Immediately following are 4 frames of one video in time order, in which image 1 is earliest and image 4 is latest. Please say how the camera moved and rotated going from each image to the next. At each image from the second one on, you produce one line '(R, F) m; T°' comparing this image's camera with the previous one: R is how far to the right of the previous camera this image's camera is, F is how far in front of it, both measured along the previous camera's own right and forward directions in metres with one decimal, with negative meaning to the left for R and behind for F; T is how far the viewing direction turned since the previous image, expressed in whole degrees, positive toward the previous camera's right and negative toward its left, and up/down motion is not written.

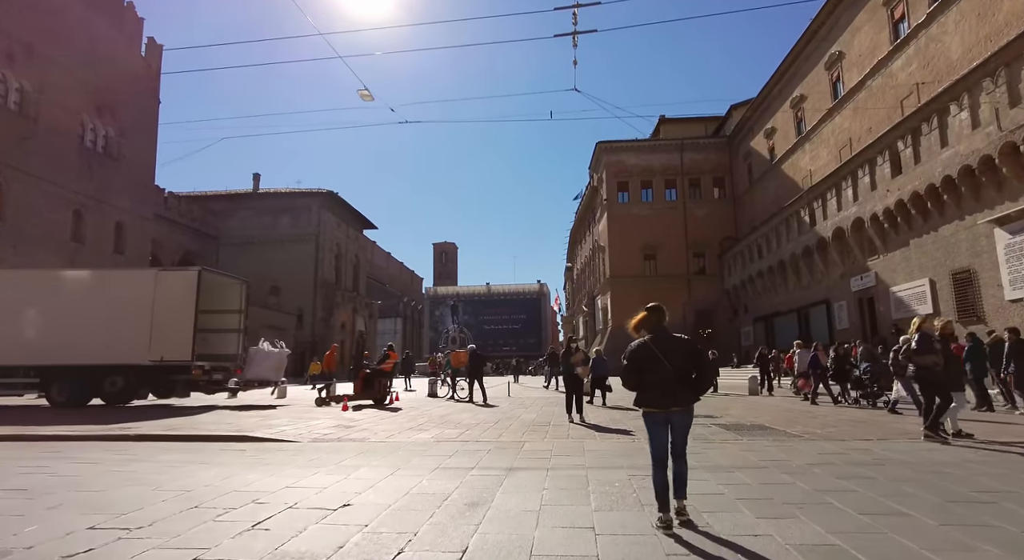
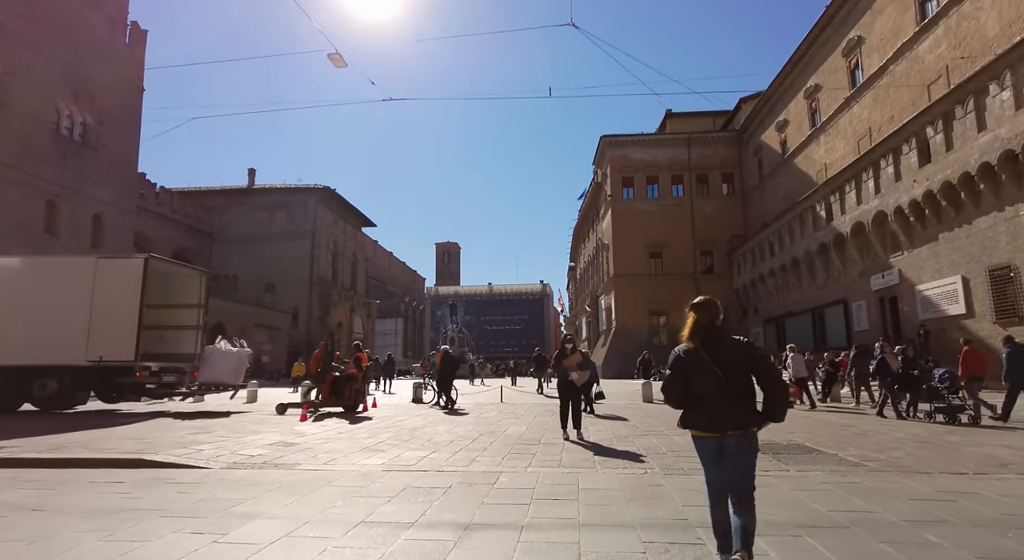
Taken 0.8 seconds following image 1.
(+0.3, +1.5) m; 0°
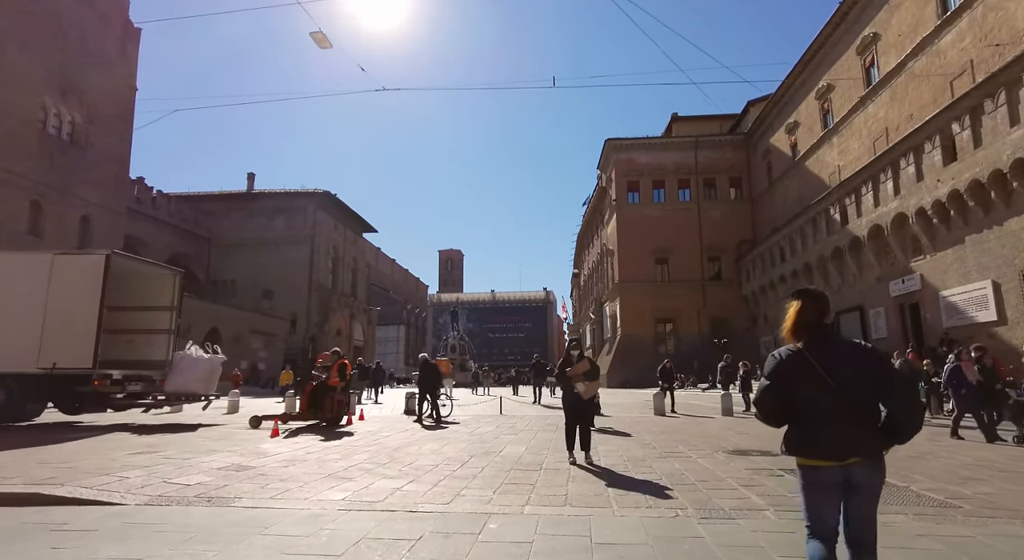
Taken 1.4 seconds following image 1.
(+0.1, +1.0) m; 0°
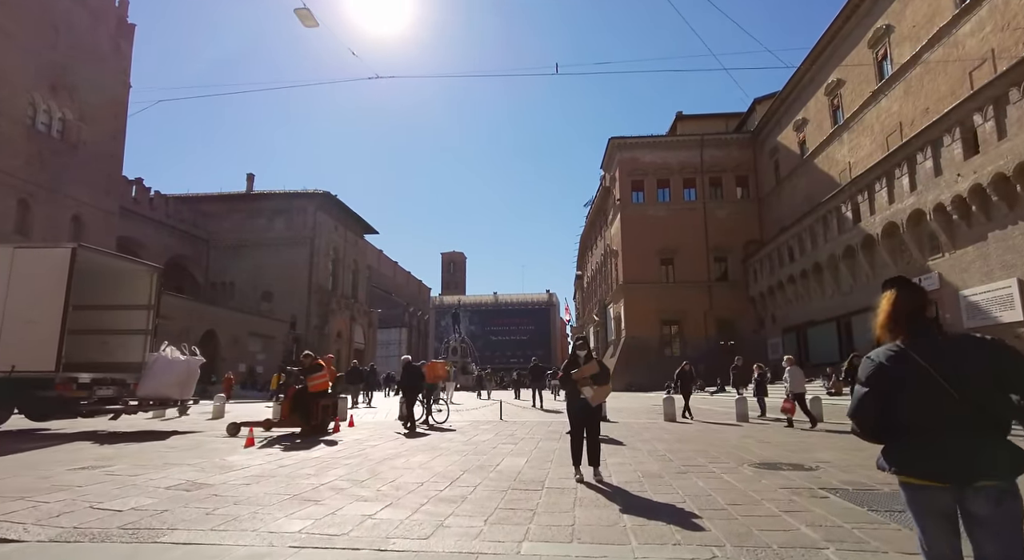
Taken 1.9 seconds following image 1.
(+0.1, +0.7) m; 0°
